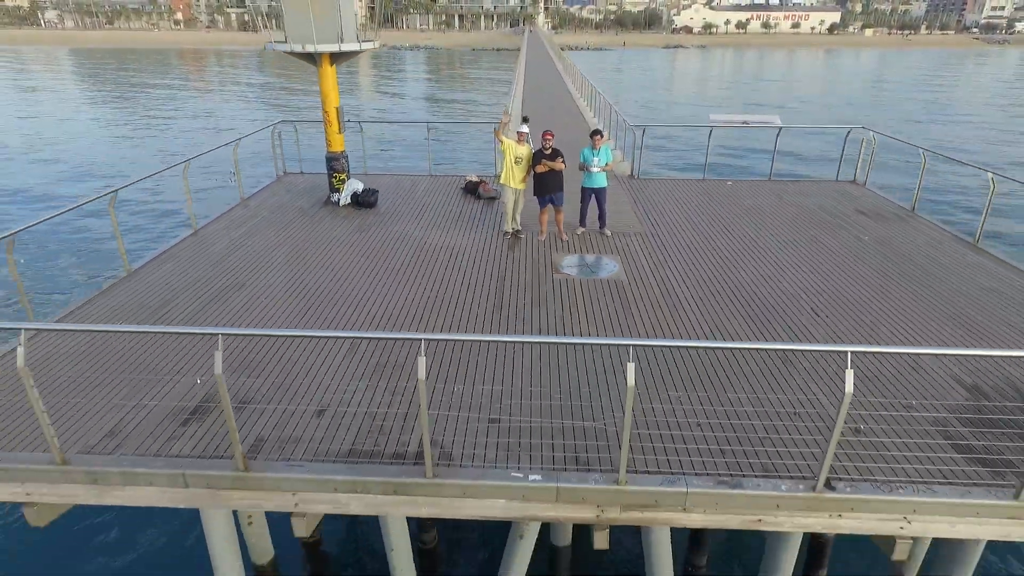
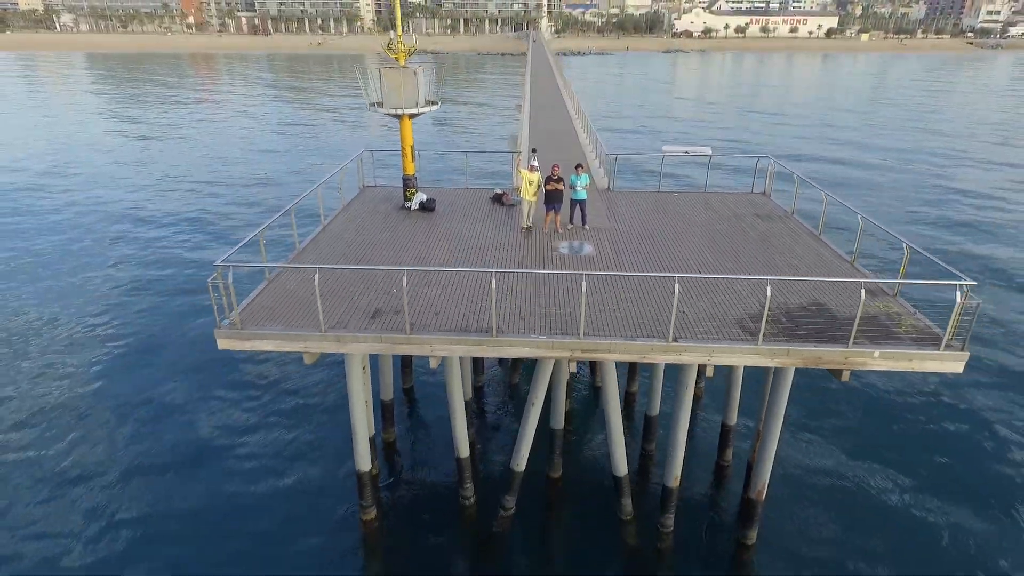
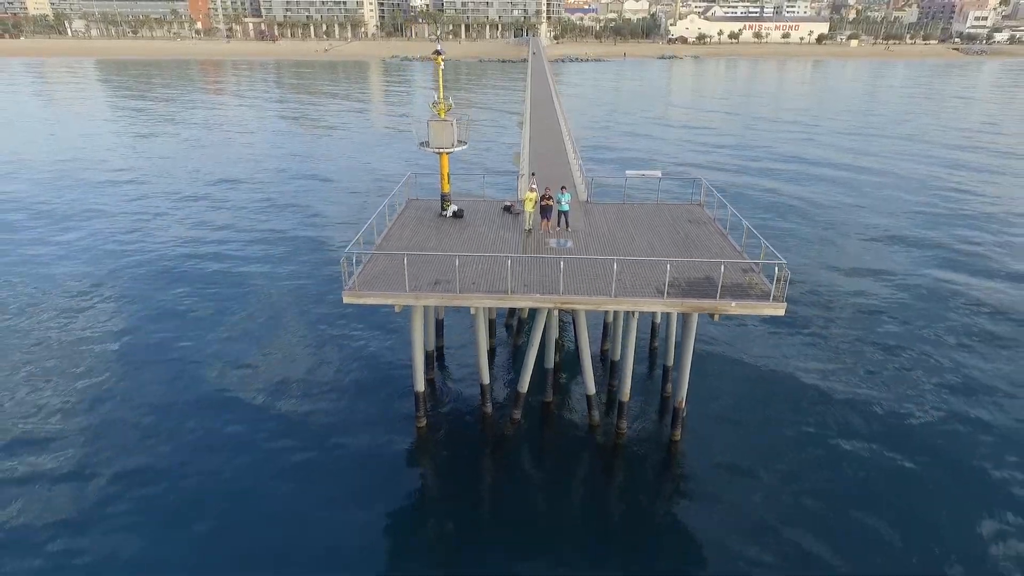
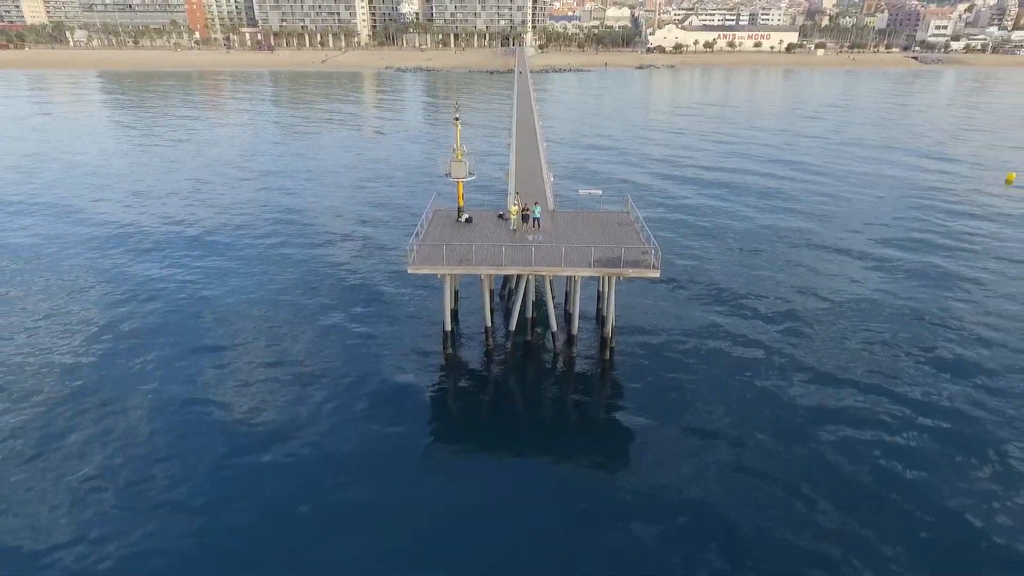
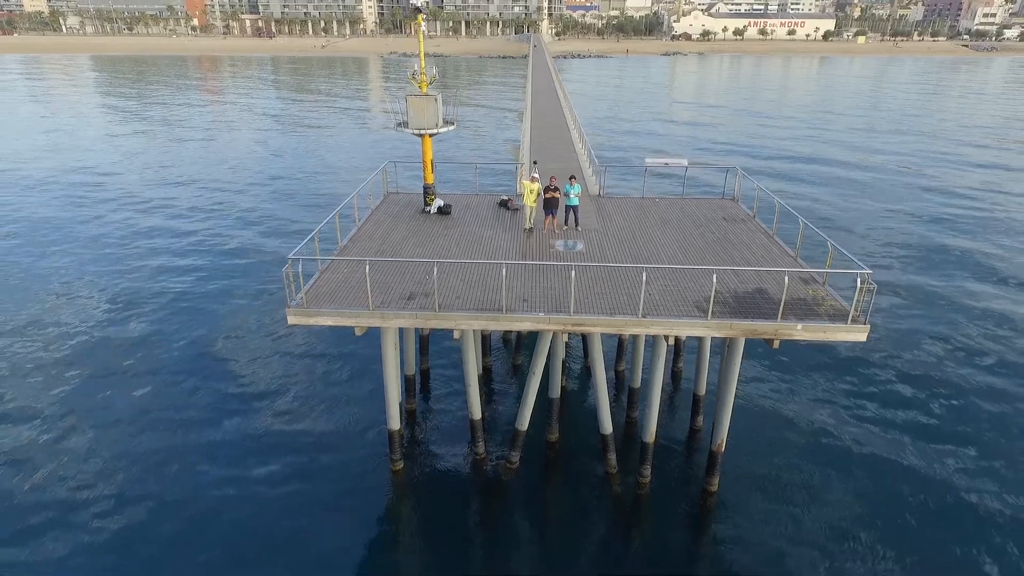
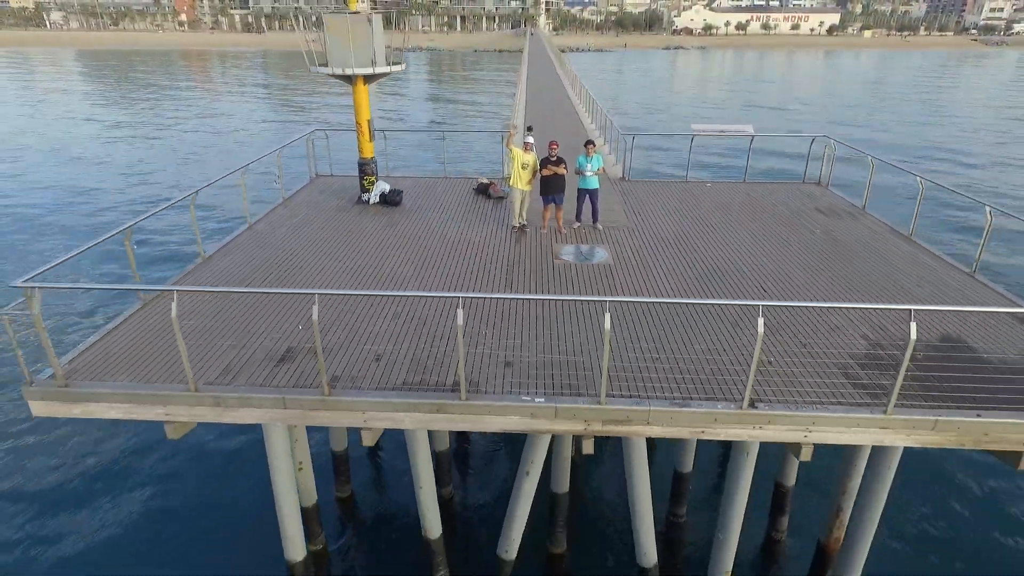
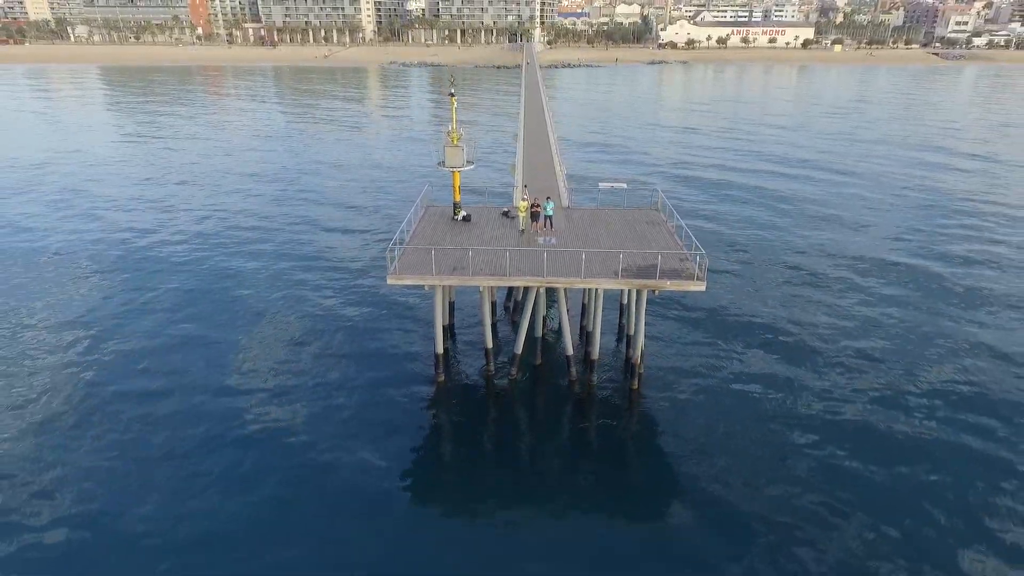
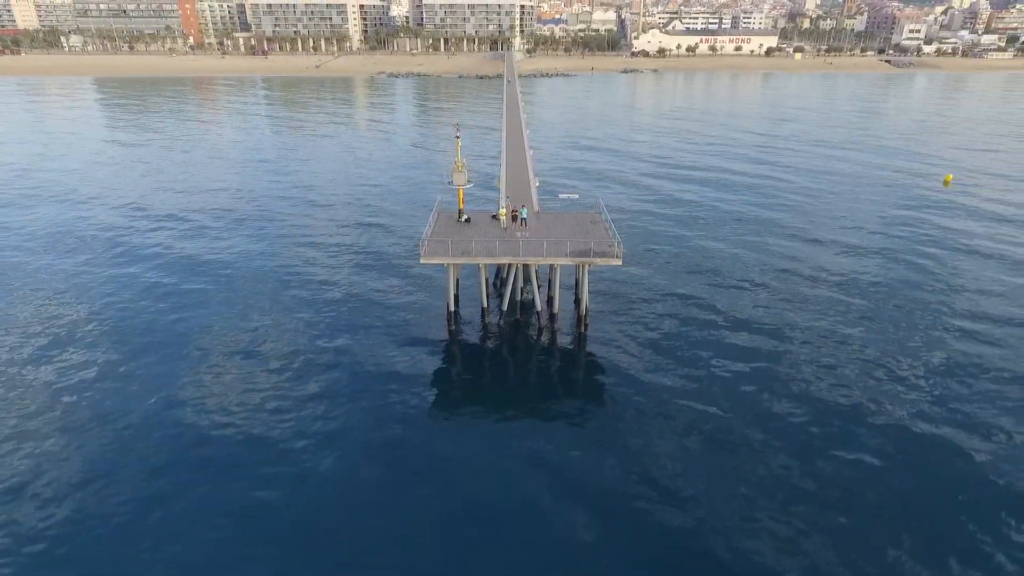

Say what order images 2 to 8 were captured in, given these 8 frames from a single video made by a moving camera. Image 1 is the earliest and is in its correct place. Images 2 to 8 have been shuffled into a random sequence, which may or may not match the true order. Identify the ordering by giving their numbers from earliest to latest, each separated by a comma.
6, 2, 5, 3, 7, 4, 8
